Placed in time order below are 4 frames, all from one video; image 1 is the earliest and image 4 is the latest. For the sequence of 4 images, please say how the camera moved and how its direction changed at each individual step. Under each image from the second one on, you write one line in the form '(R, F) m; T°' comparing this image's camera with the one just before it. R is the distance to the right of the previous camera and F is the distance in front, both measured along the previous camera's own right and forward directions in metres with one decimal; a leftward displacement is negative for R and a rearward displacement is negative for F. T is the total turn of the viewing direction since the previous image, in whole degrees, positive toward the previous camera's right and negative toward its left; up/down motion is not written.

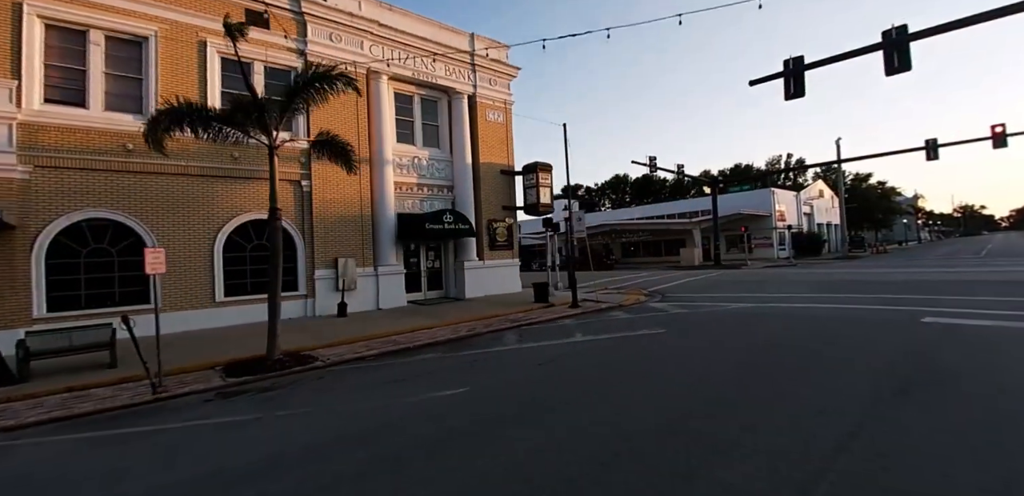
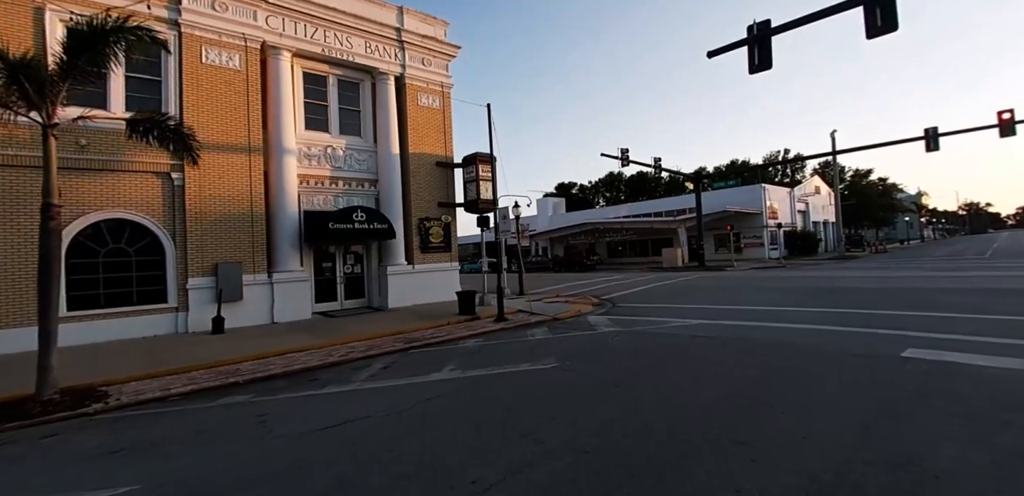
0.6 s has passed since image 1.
(+2.6, +2.2) m; 0°
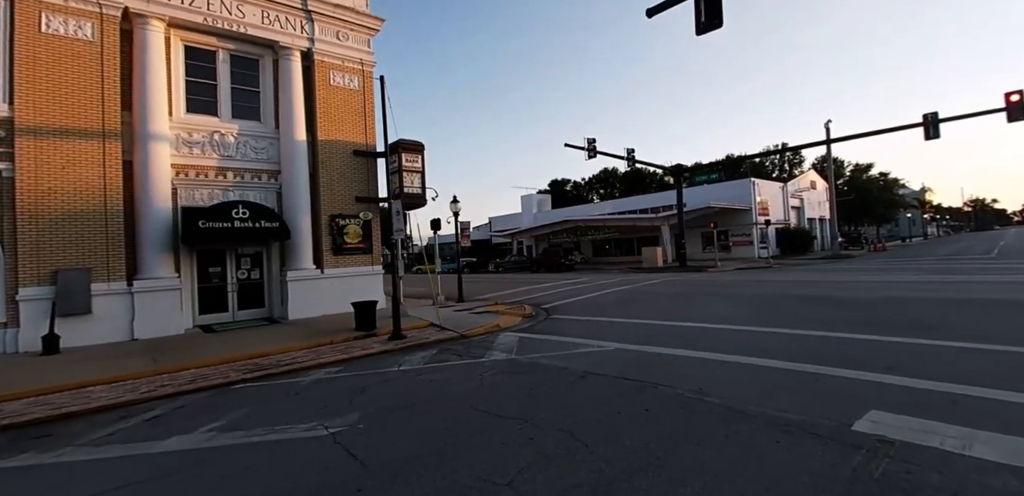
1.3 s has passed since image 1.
(+2.5, +2.1) m; 0°
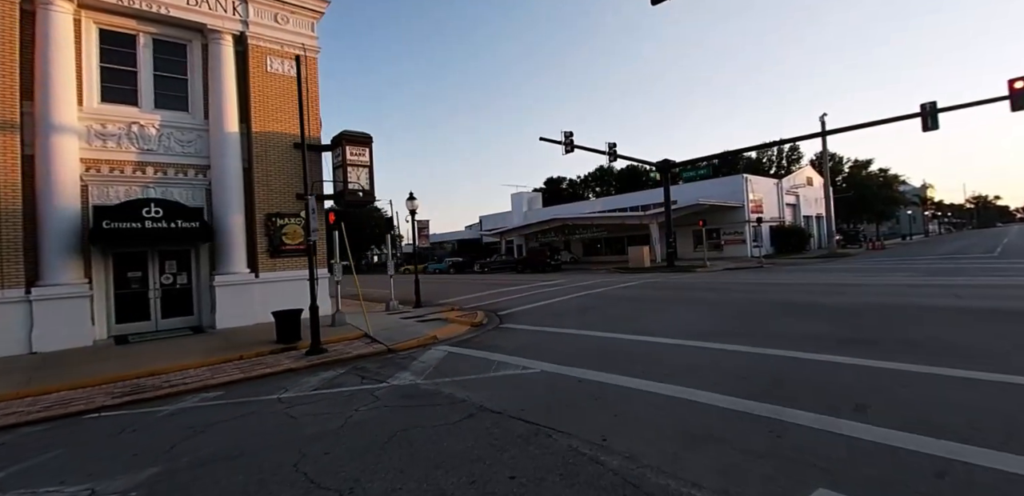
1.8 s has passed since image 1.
(+1.4, +1.2) m; 0°
